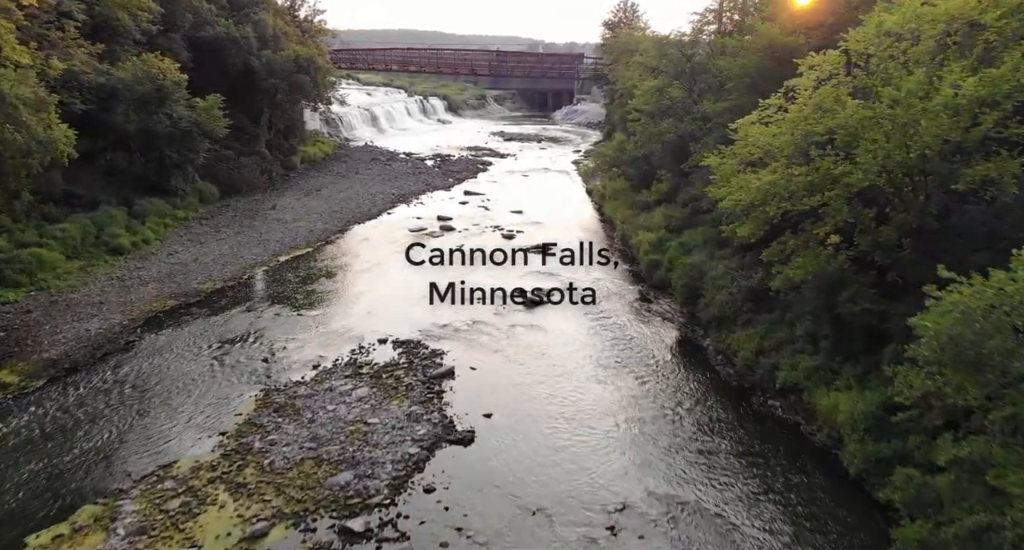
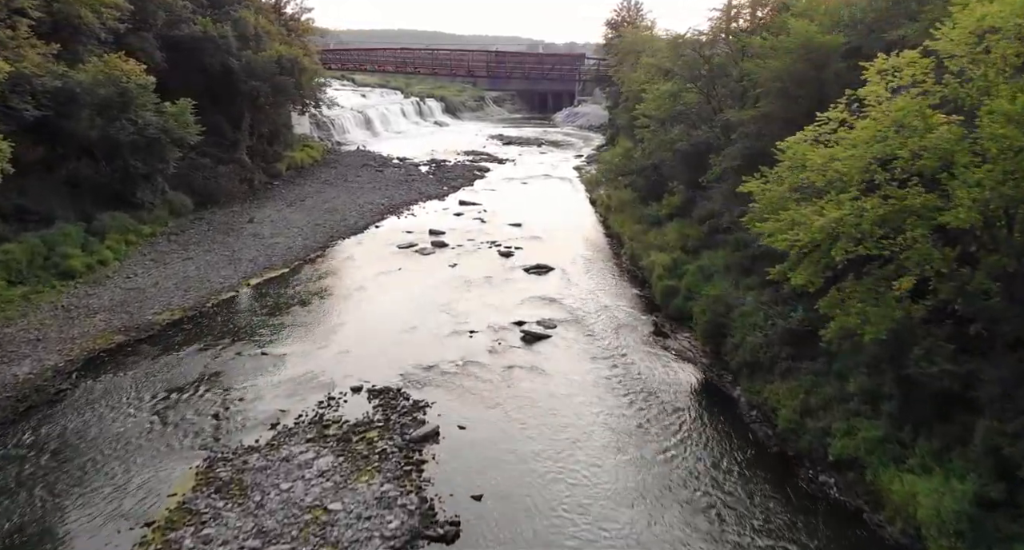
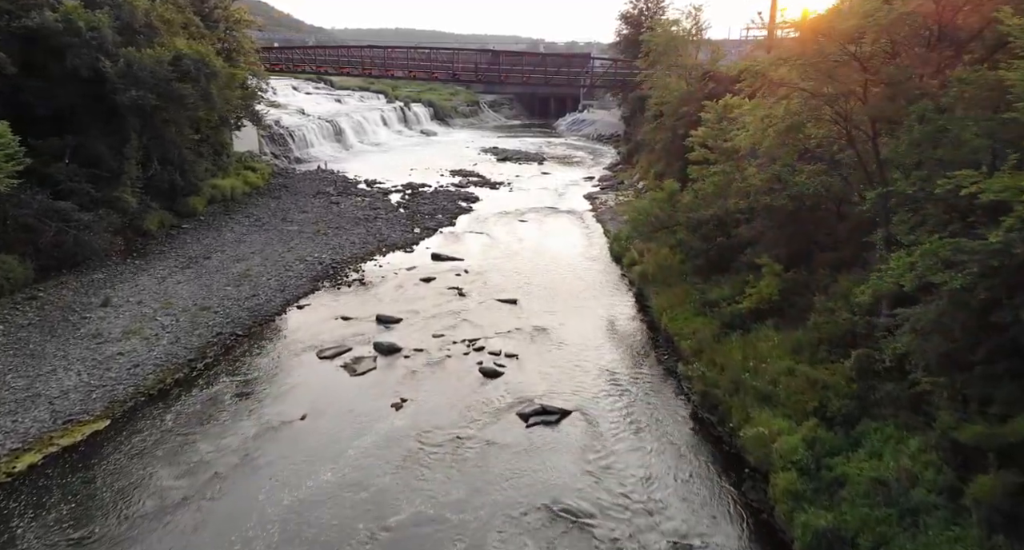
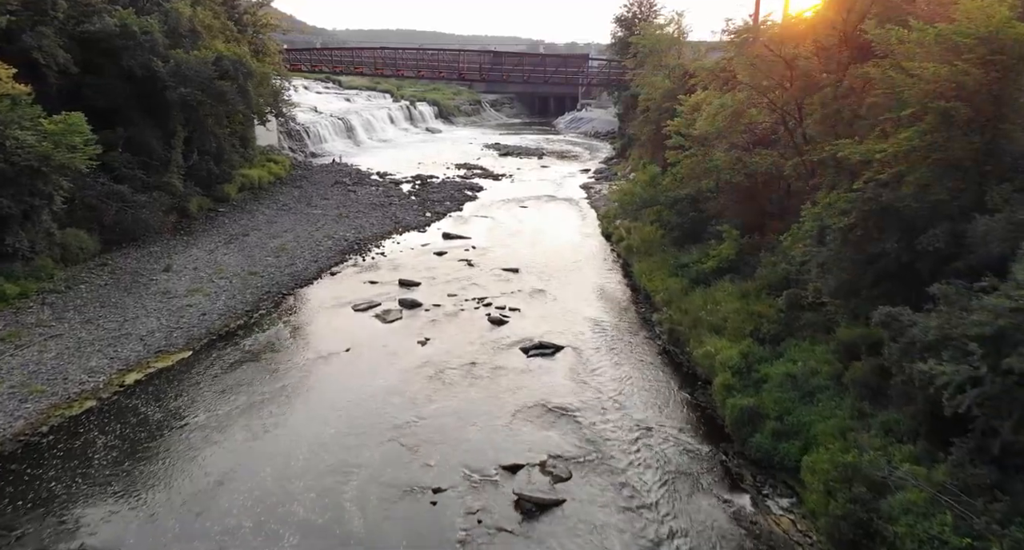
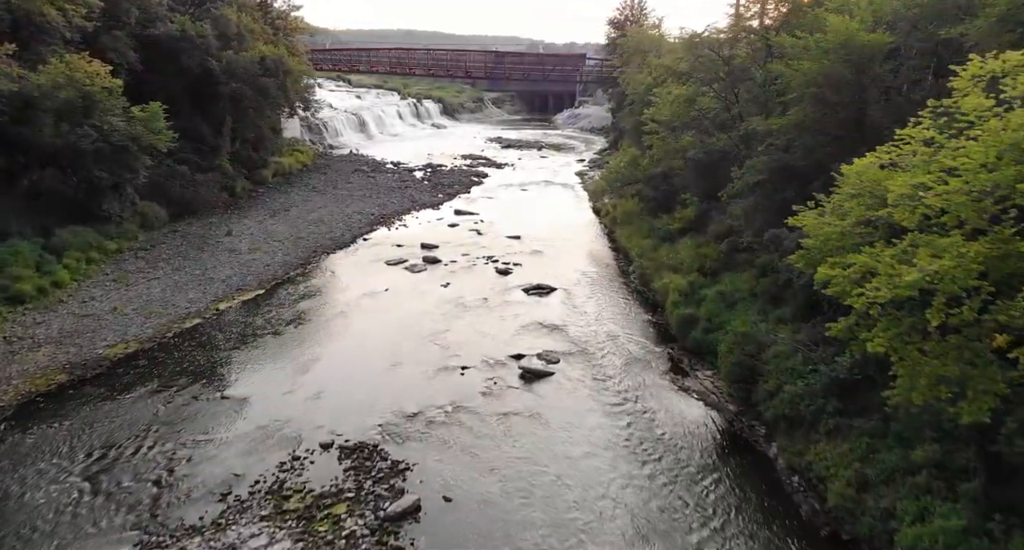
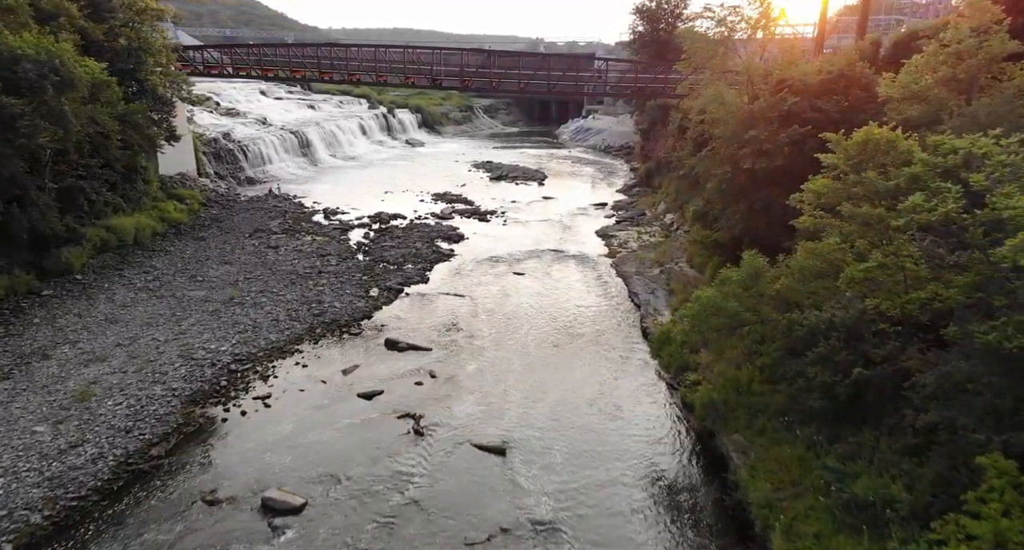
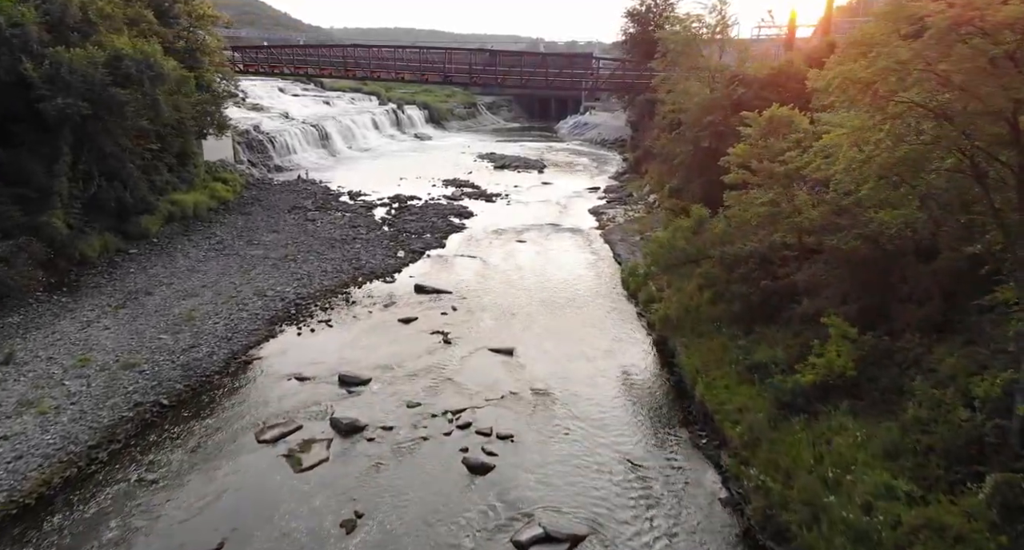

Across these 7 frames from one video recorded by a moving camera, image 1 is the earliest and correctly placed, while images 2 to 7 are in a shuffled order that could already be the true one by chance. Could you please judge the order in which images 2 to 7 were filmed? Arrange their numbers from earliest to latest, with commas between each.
2, 5, 4, 3, 7, 6
